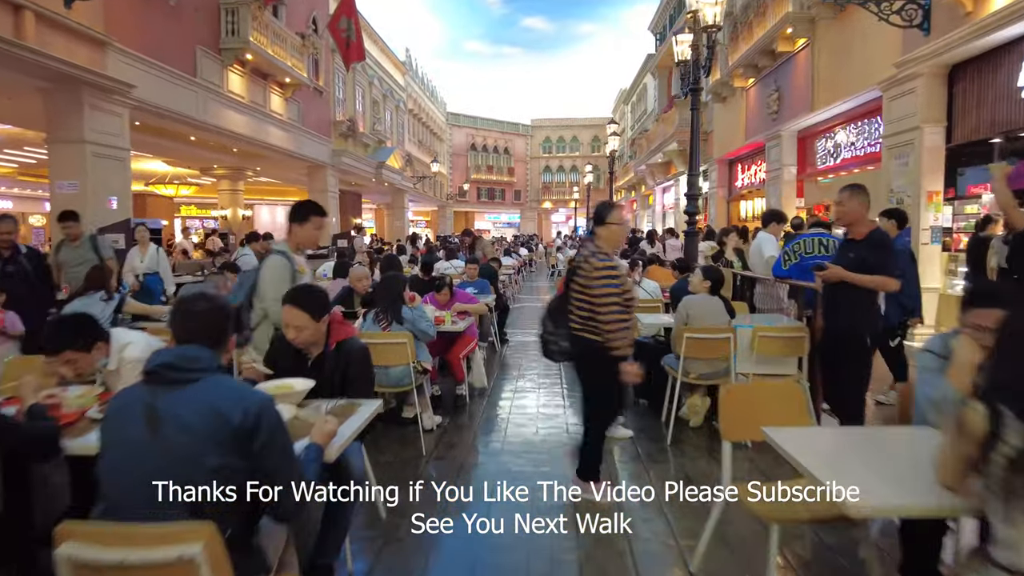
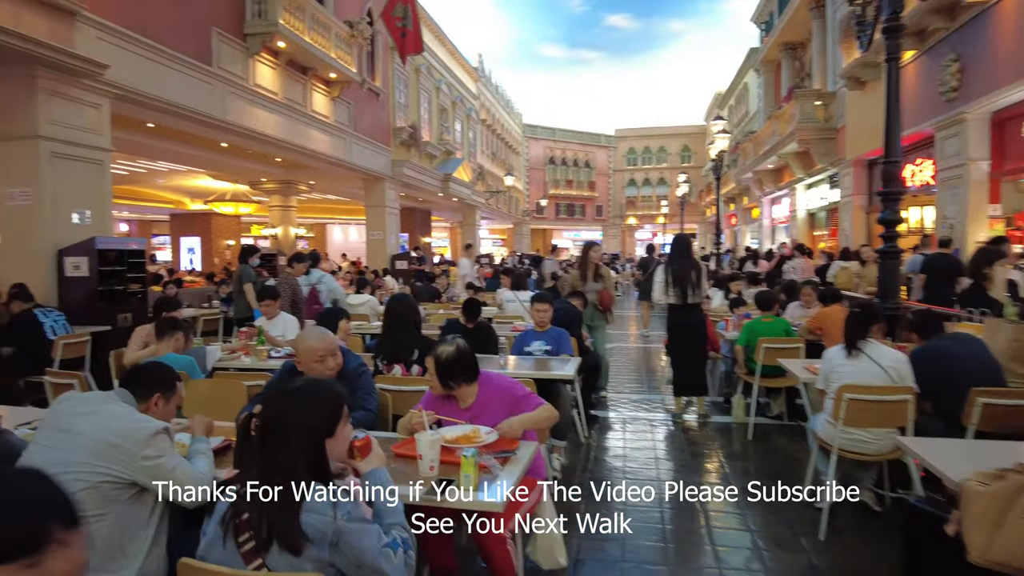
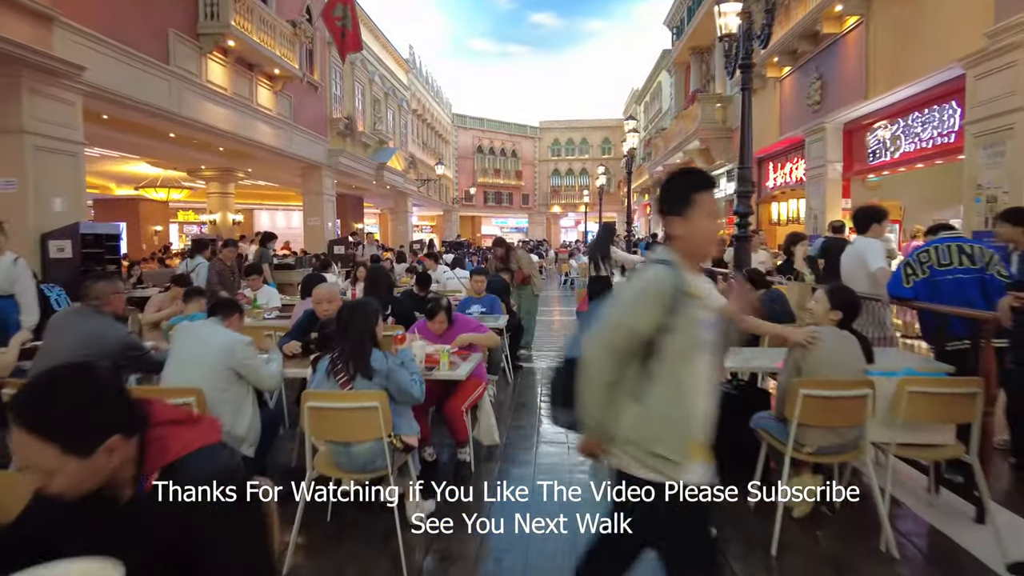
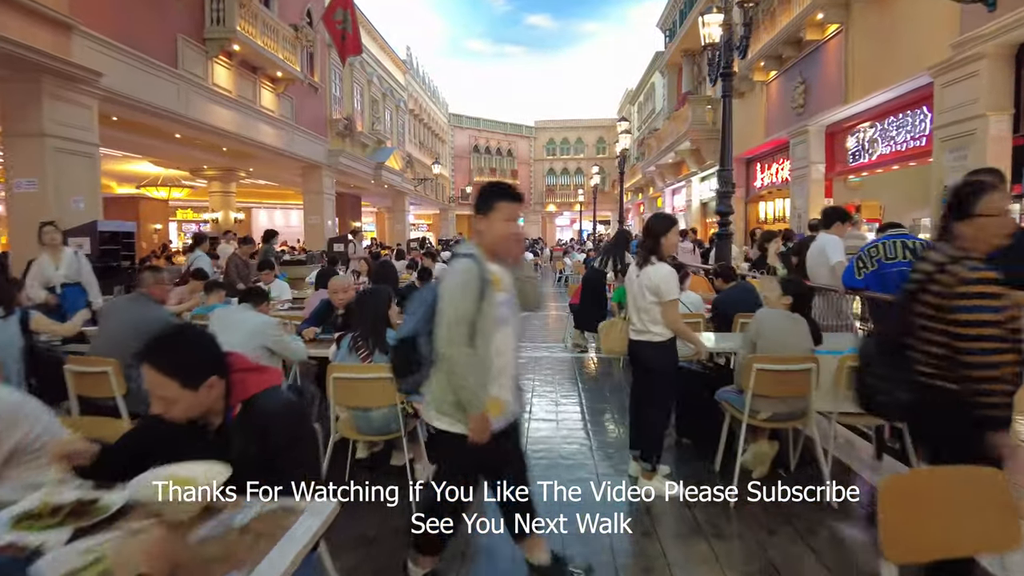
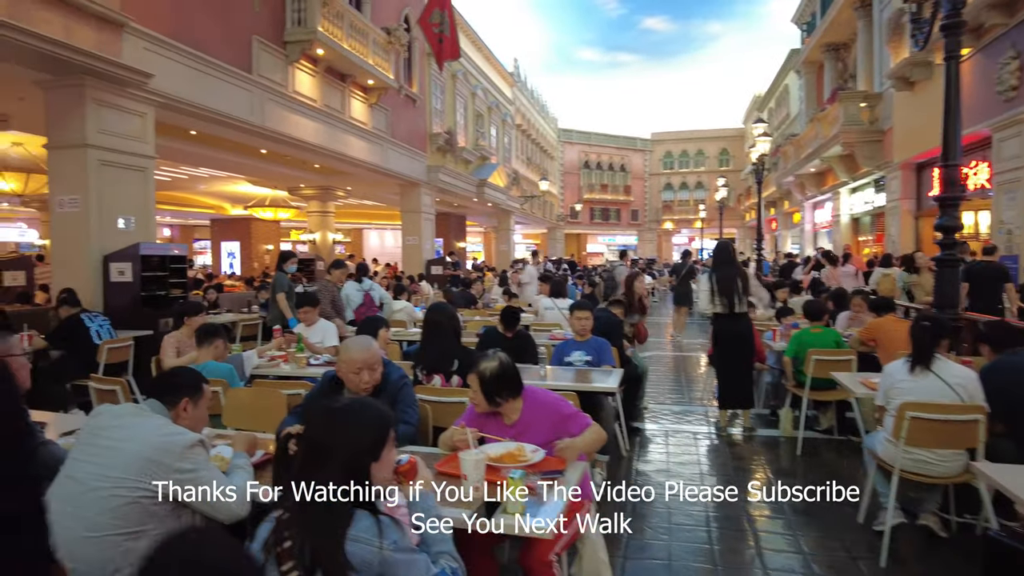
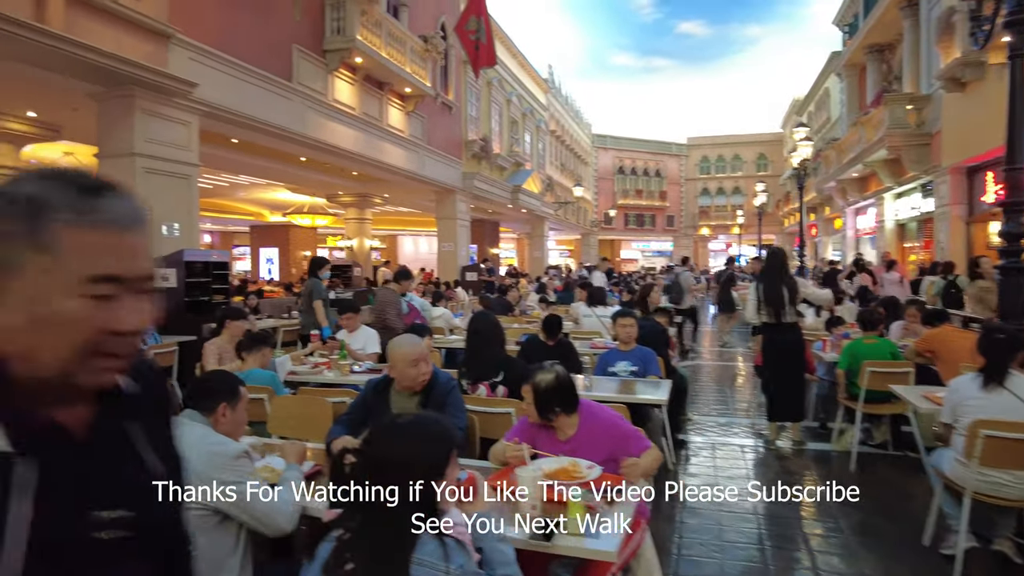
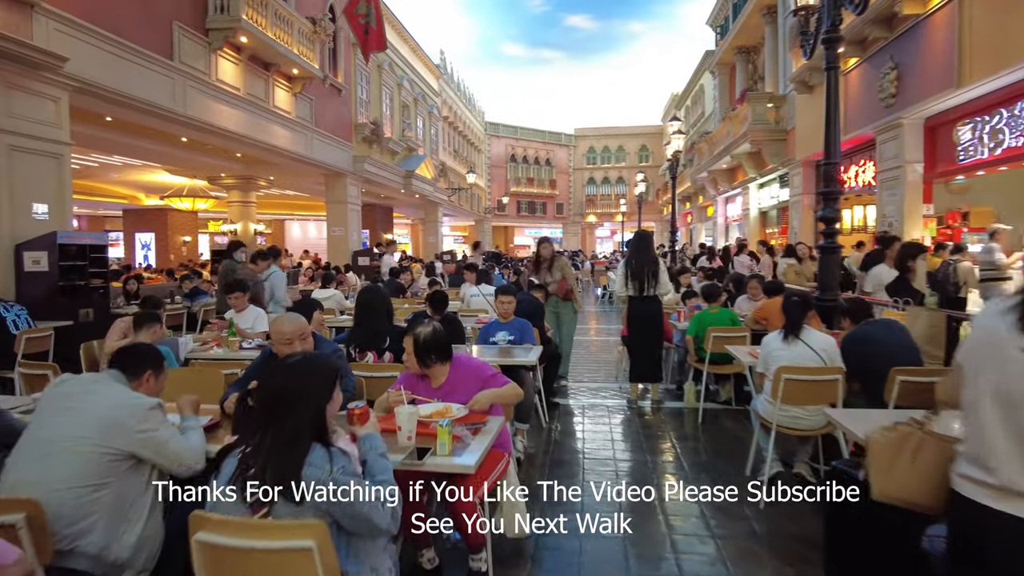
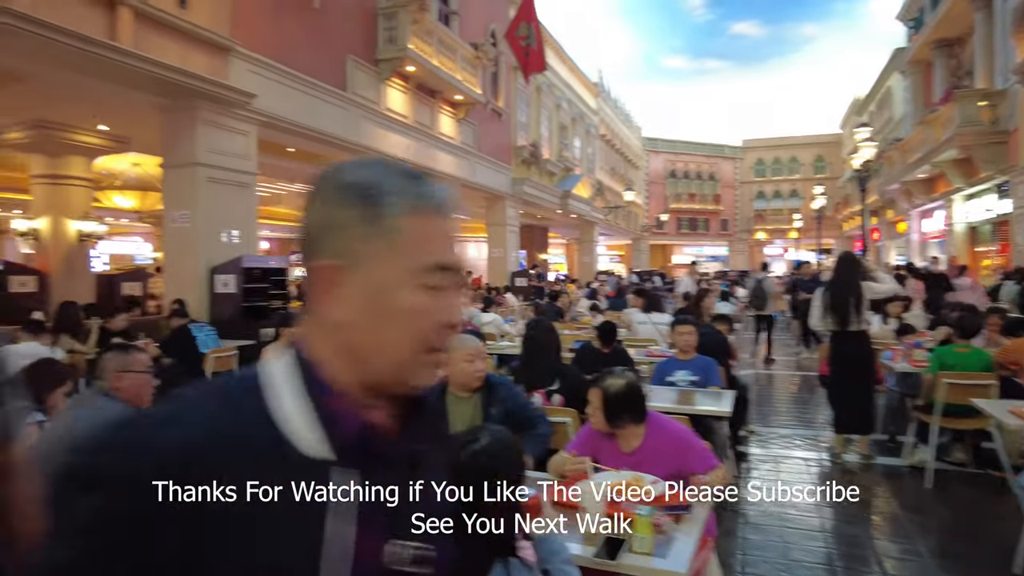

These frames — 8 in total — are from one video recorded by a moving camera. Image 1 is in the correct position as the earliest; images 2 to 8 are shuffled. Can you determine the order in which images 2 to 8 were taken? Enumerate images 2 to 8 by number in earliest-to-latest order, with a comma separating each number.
4, 3, 7, 2, 5, 6, 8
